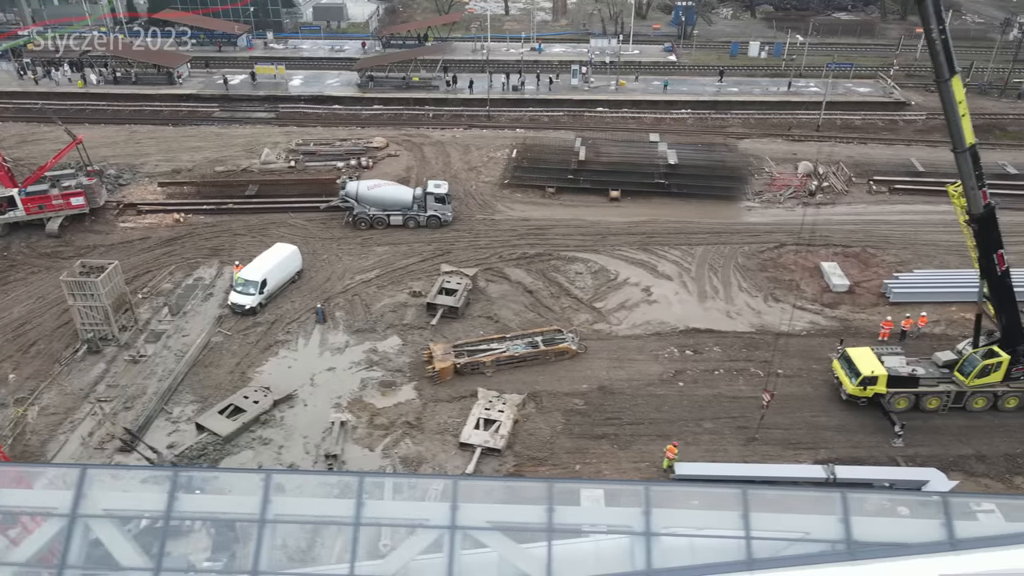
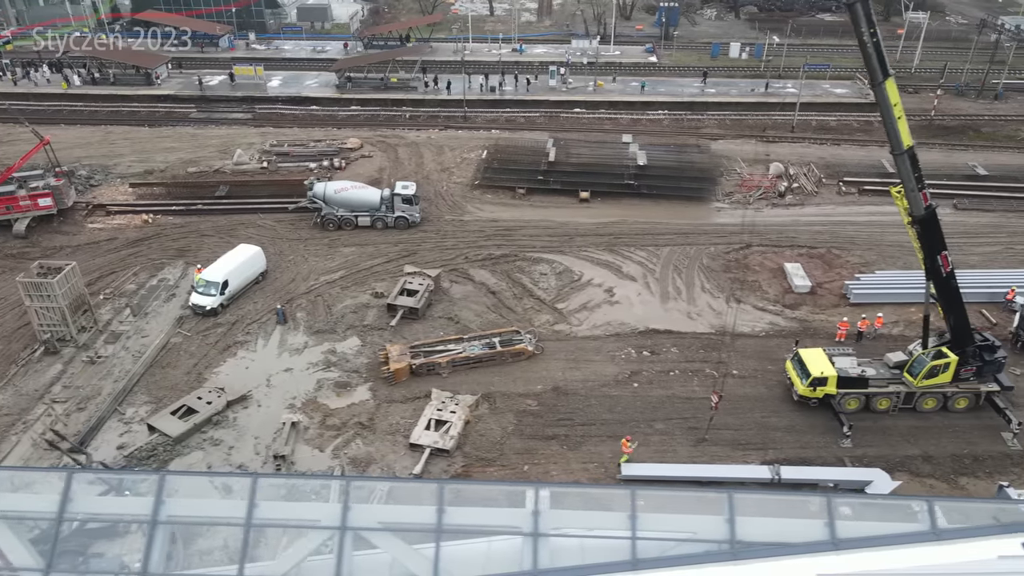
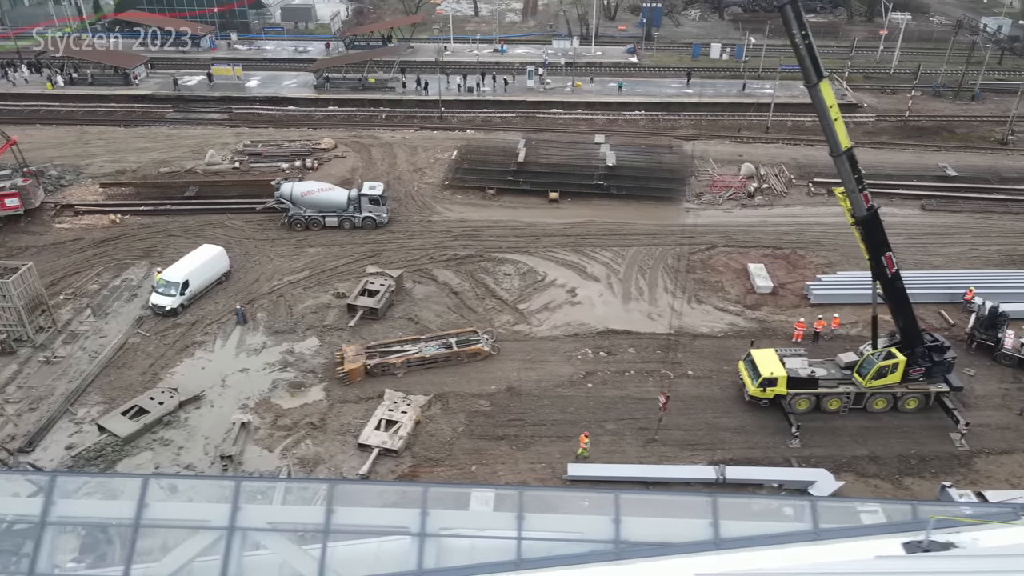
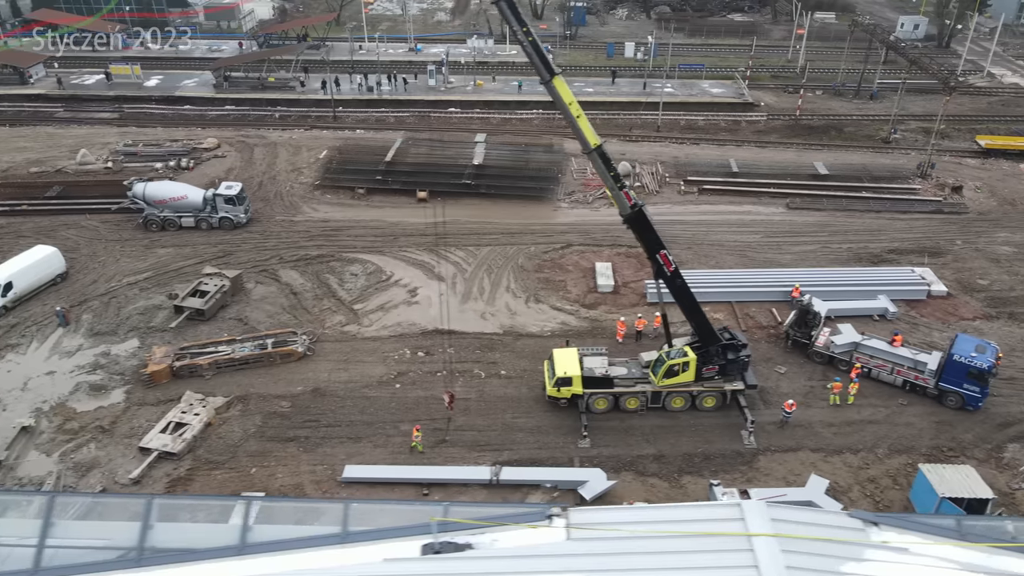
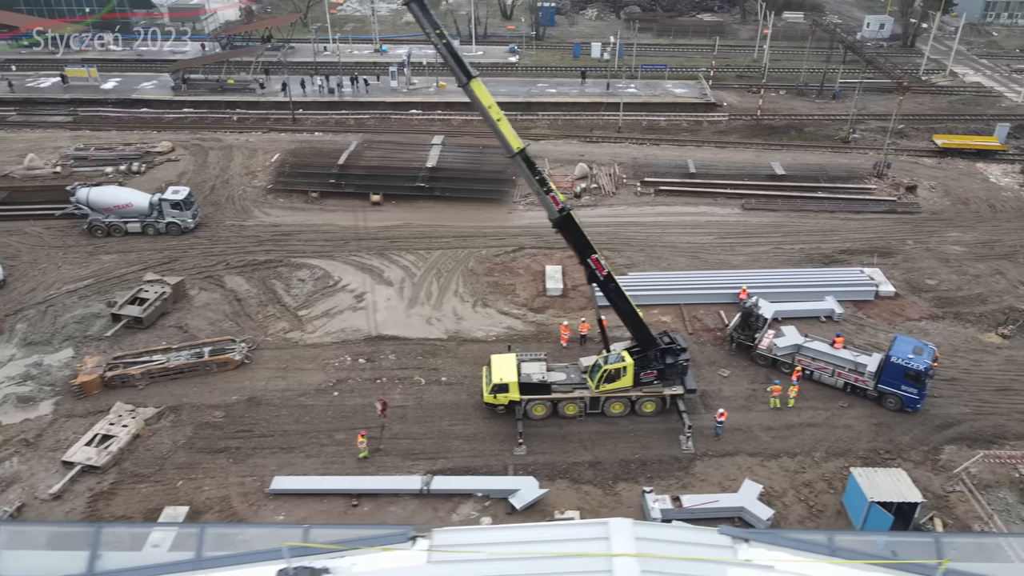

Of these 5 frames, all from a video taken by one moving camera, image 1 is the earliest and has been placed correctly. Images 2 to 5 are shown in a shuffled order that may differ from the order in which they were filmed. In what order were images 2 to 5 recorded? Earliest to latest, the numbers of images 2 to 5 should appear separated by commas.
2, 3, 4, 5
